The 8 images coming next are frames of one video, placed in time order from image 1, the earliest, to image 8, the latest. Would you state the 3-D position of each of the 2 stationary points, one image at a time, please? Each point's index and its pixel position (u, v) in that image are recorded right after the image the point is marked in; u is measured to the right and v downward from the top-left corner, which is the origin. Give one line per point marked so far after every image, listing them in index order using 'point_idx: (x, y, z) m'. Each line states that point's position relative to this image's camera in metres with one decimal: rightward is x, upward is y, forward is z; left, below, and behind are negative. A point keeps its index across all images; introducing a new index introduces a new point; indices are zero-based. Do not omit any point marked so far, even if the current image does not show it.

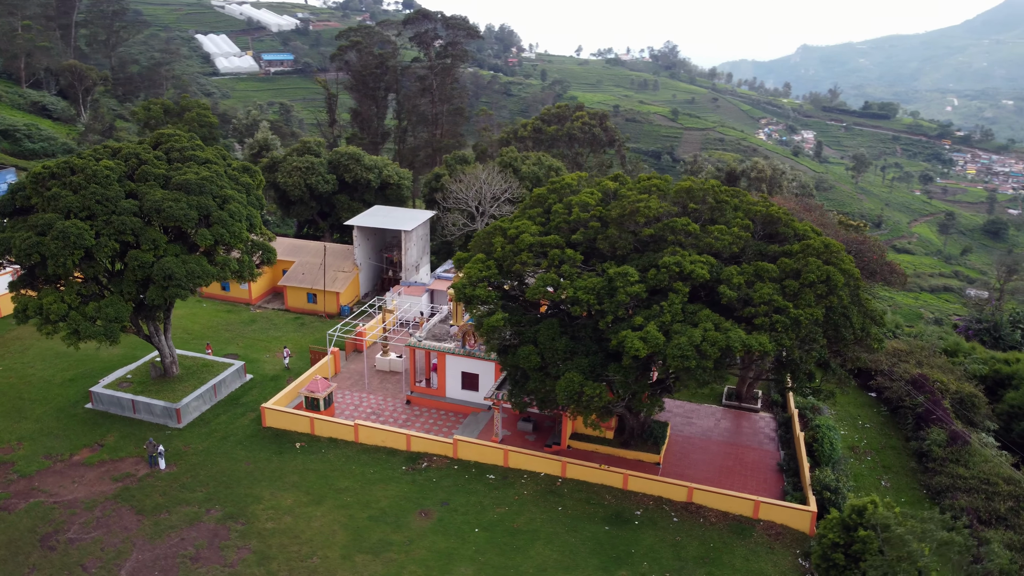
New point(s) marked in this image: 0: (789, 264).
0: (+6.4, +0.6, +18.7) m
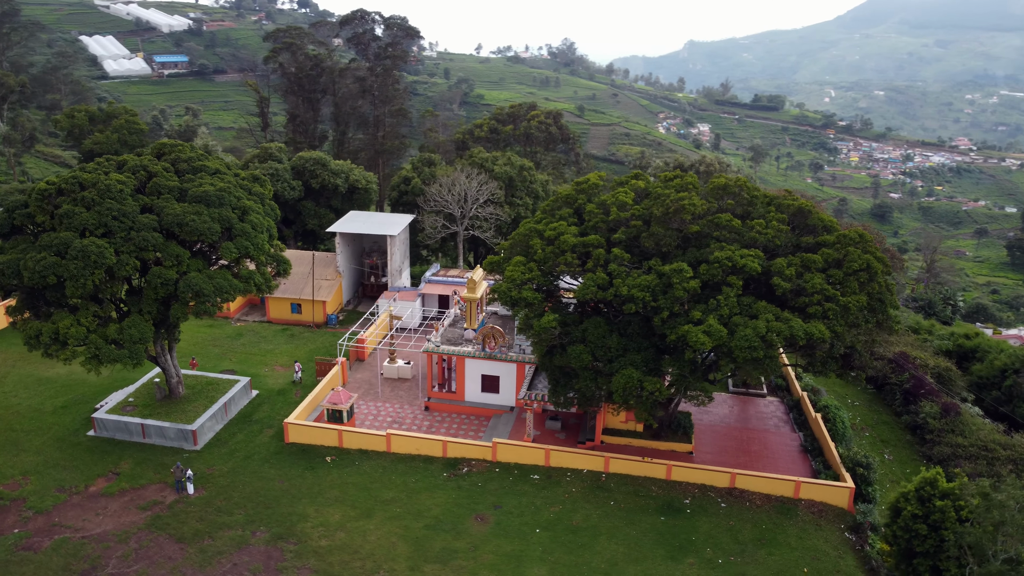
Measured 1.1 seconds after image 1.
0: (+7.7, +0.8, +19.7) m
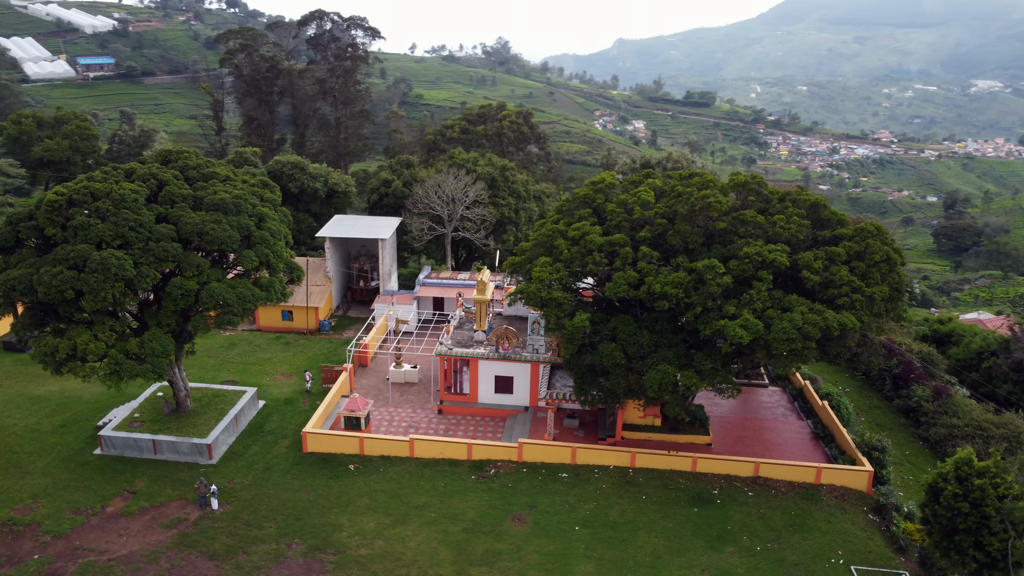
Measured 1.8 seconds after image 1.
0: (+8.6, +1.0, +20.4) m
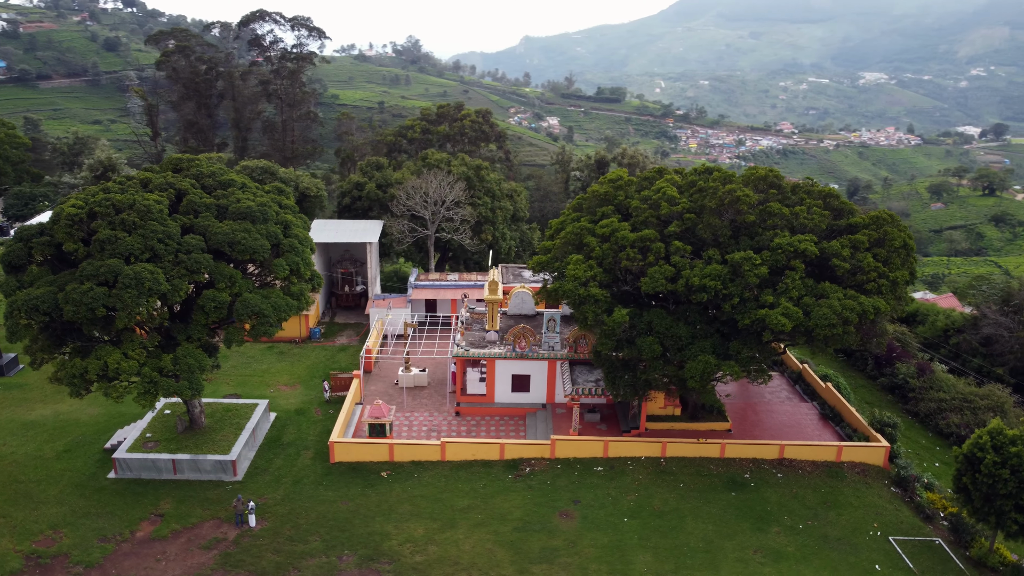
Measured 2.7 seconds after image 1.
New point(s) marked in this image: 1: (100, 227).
0: (+9.5, +1.4, +21.5) m
1: (-9.8, +1.5, +19.5) m
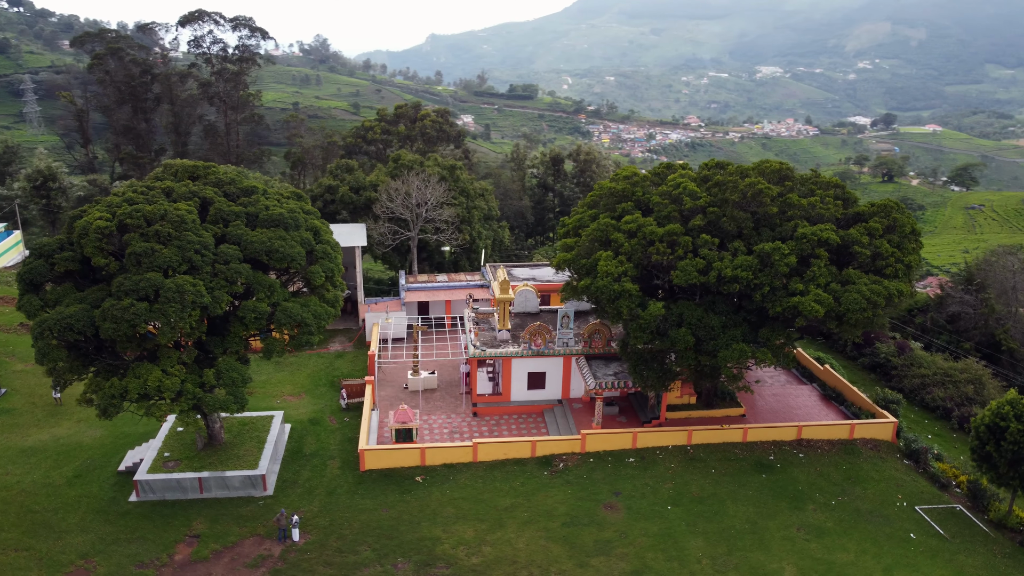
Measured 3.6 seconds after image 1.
0: (+10.4, +1.8, +22.7) m
1: (-8.7, +1.1, +18.7) m
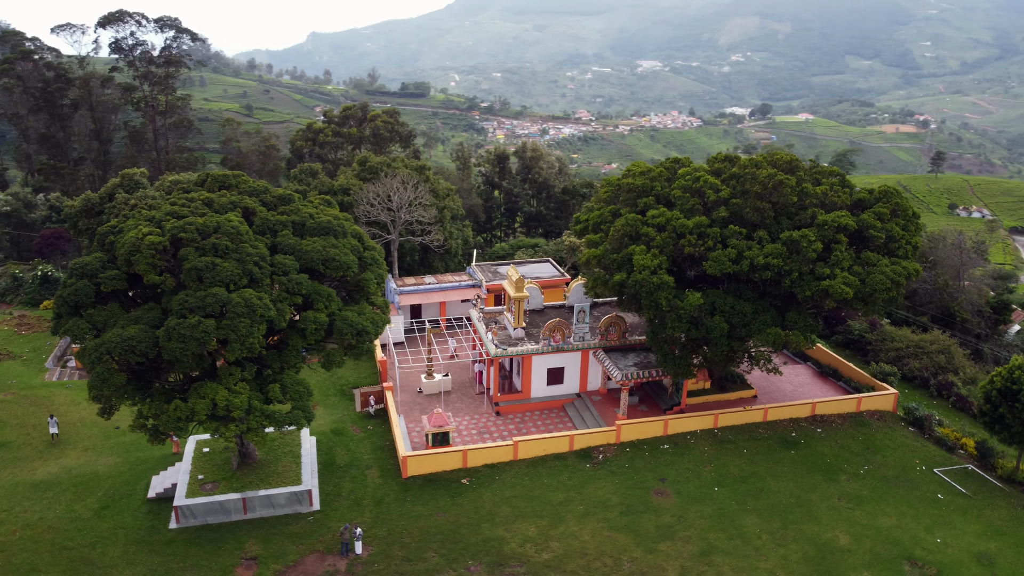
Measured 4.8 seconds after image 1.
0: (+11.3, +2.4, +24.3) m
1: (-7.1, +0.8, +17.9) m
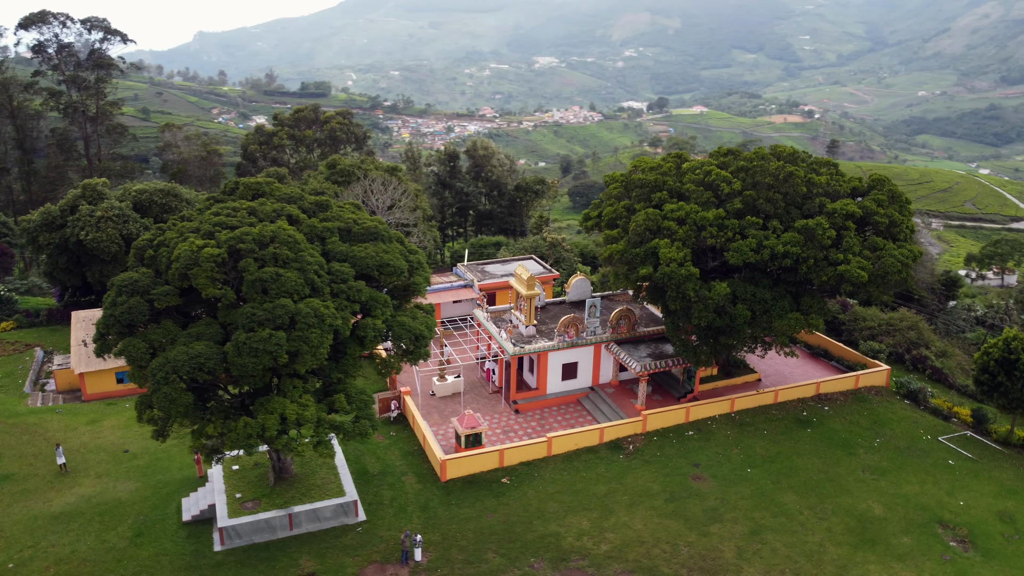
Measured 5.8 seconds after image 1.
0: (+11.8, +3.0, +25.7) m
1: (-5.5, +0.5, +17.3) m
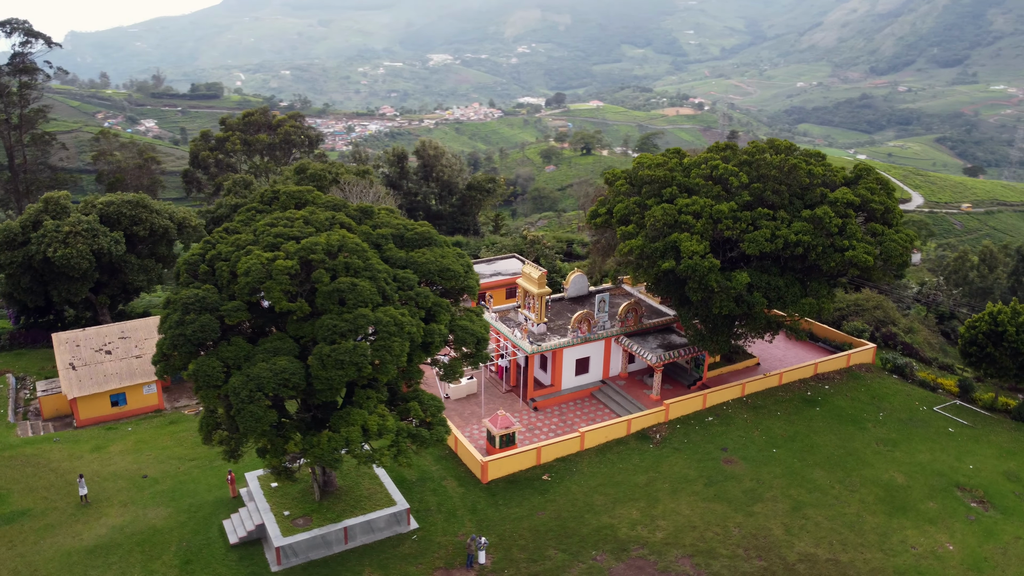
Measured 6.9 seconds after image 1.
0: (+12.2, +3.6, +27.3) m
1: (-3.9, +0.3, +16.9) m
